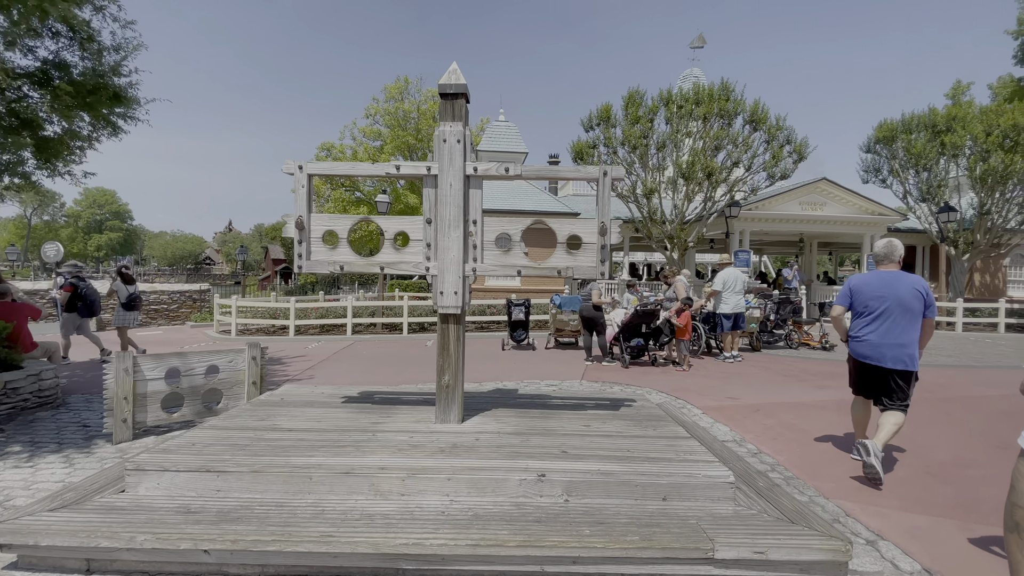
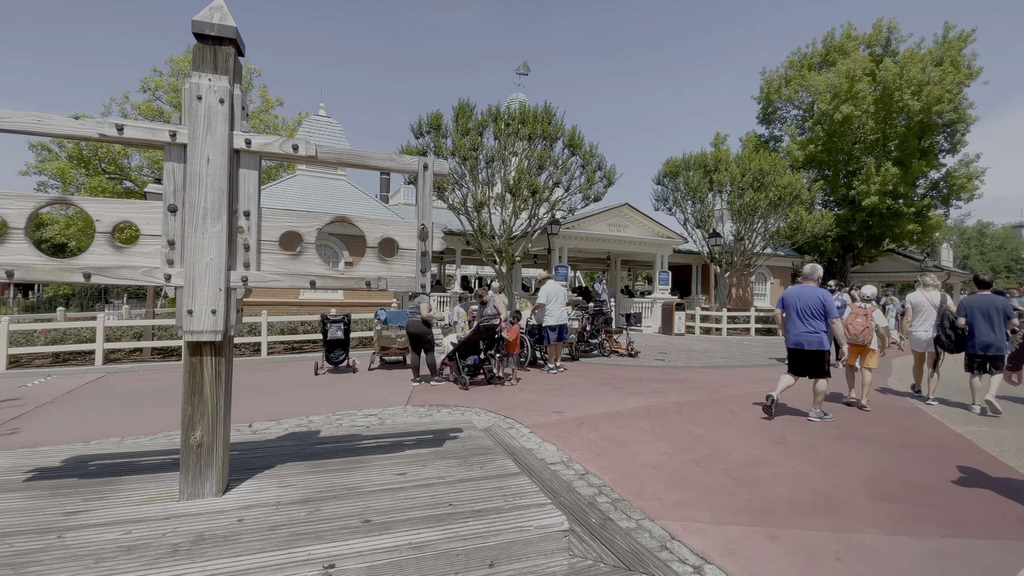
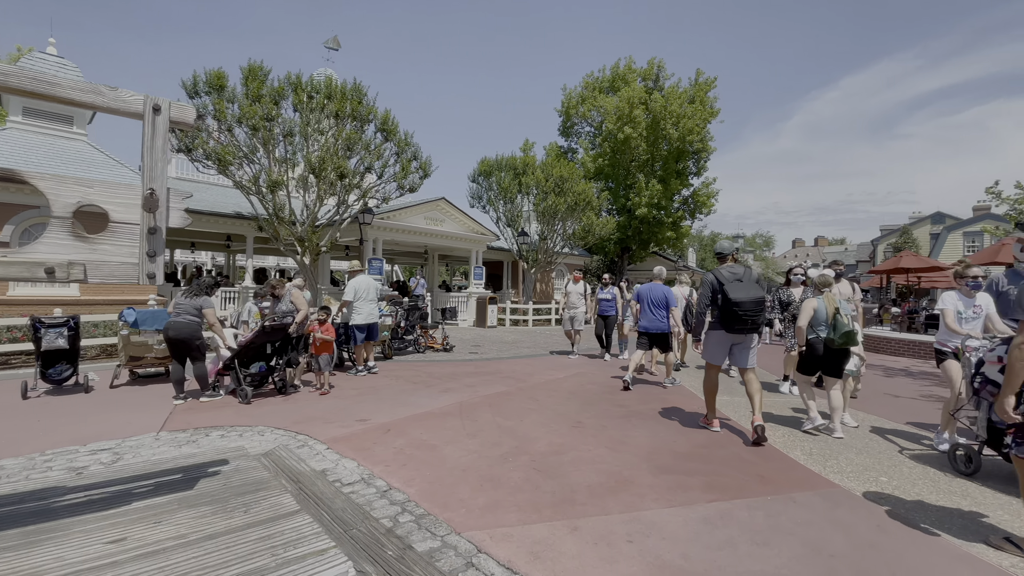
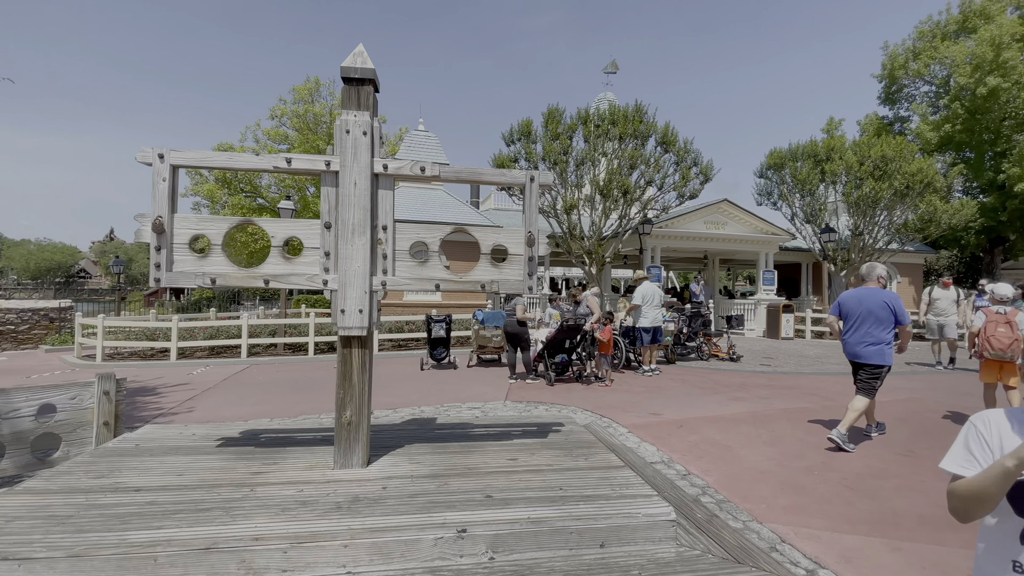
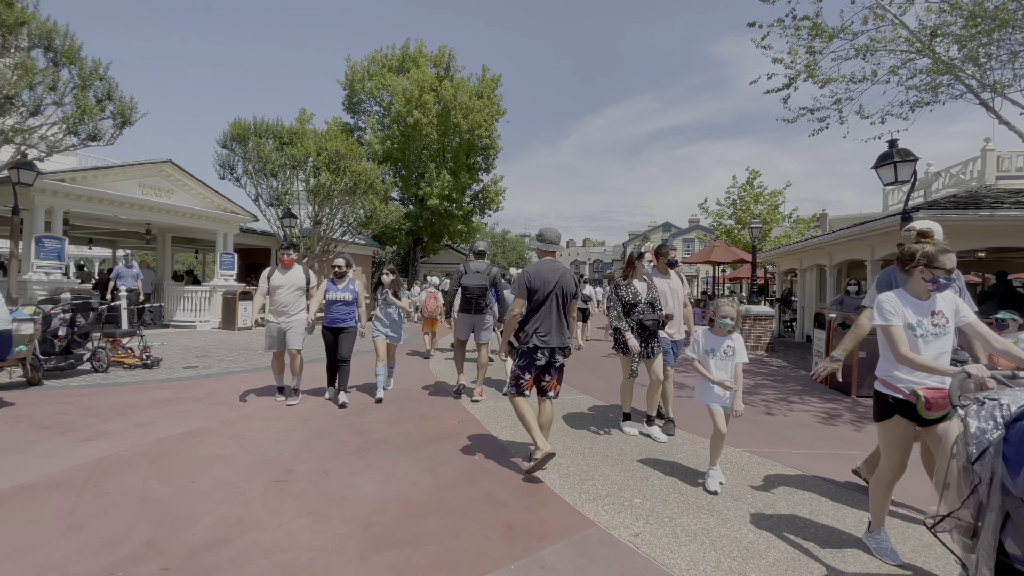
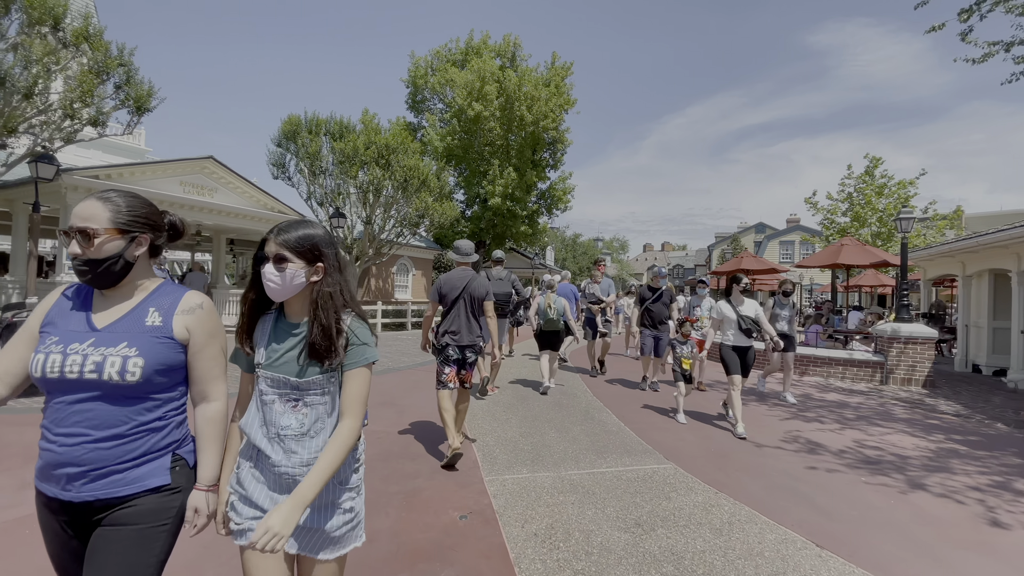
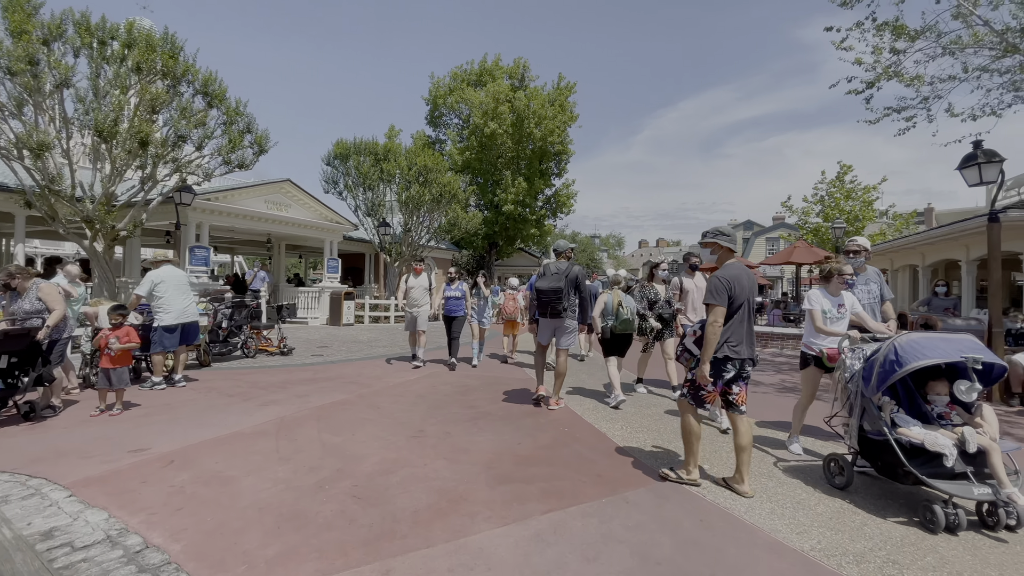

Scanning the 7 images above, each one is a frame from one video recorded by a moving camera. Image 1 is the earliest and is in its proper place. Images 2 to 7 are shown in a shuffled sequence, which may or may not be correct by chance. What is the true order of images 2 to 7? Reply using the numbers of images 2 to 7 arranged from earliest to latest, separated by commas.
4, 2, 3, 7, 5, 6
